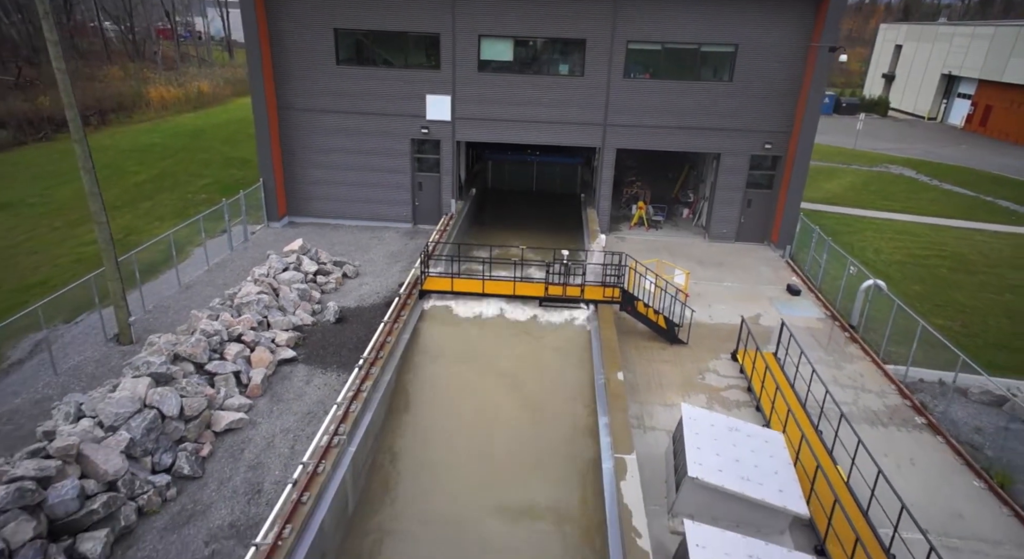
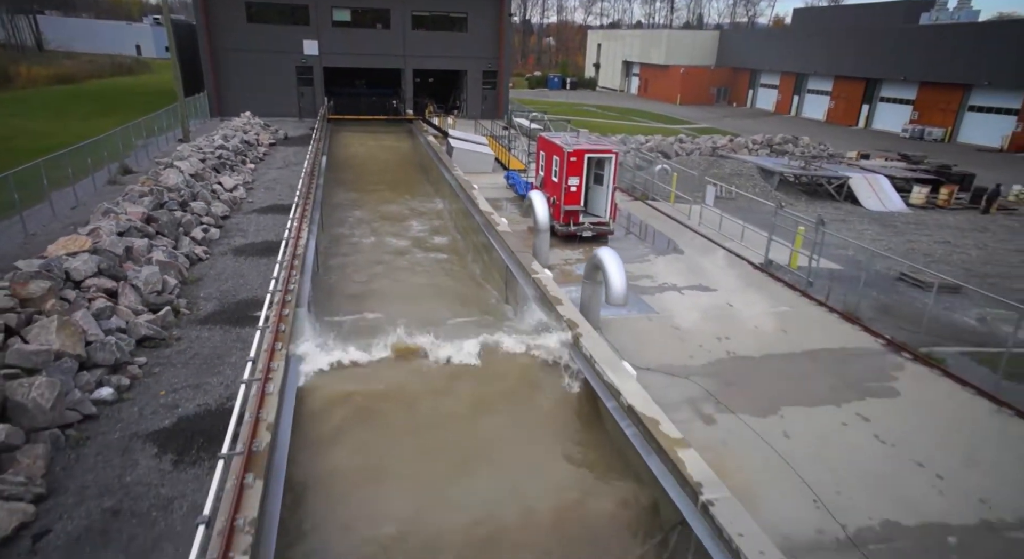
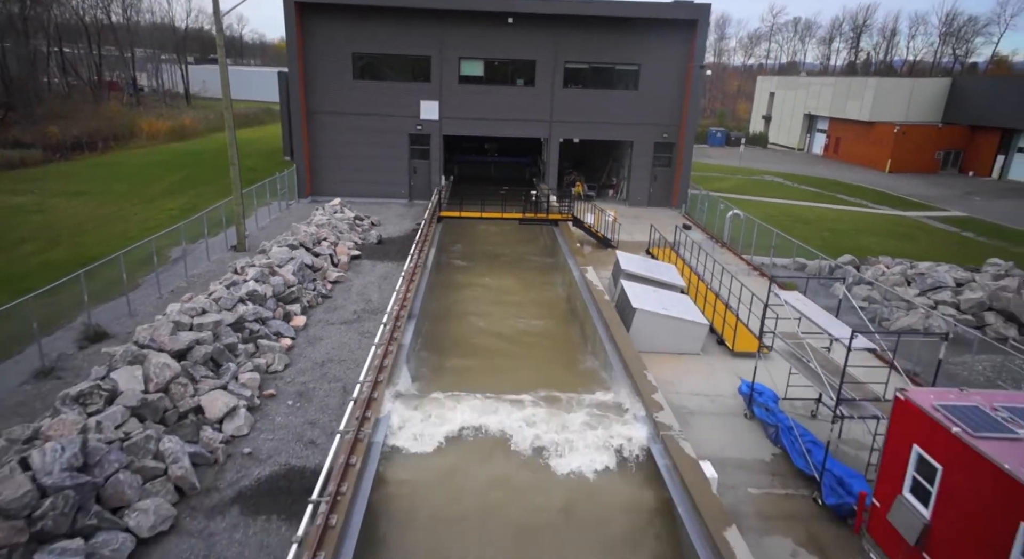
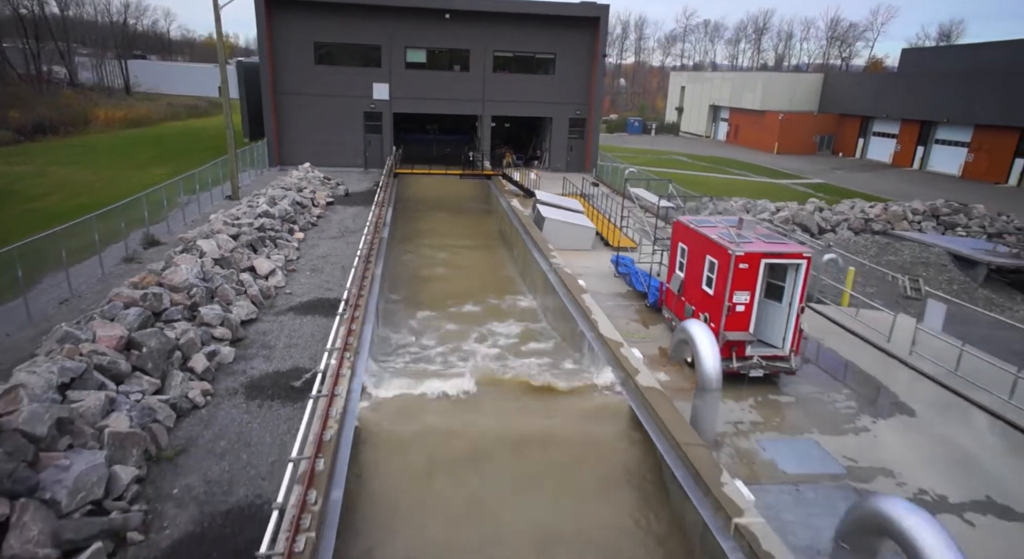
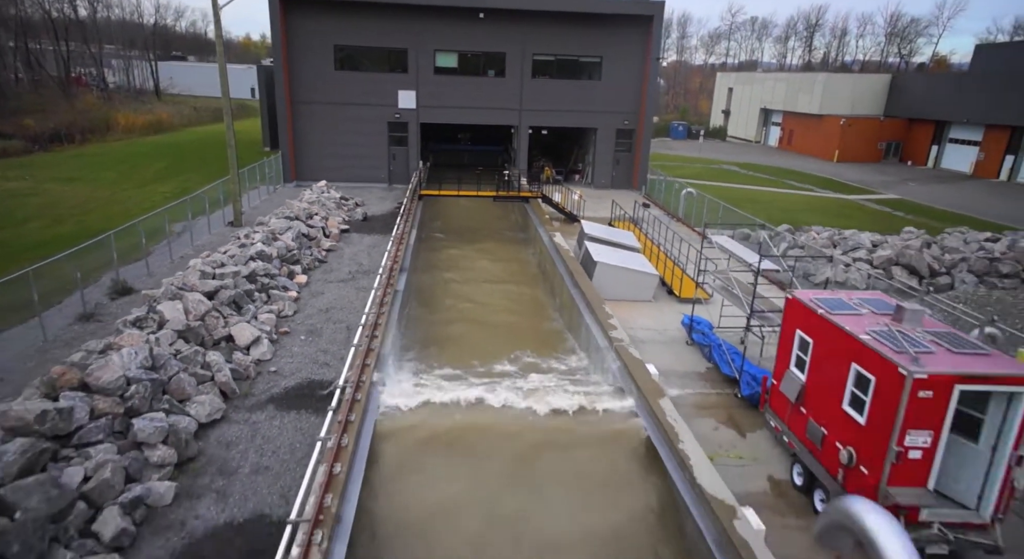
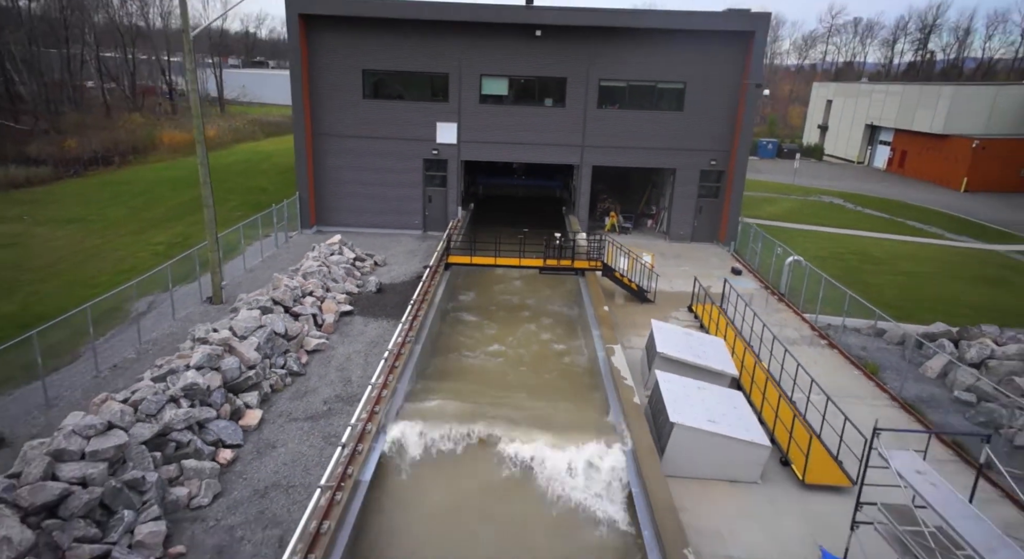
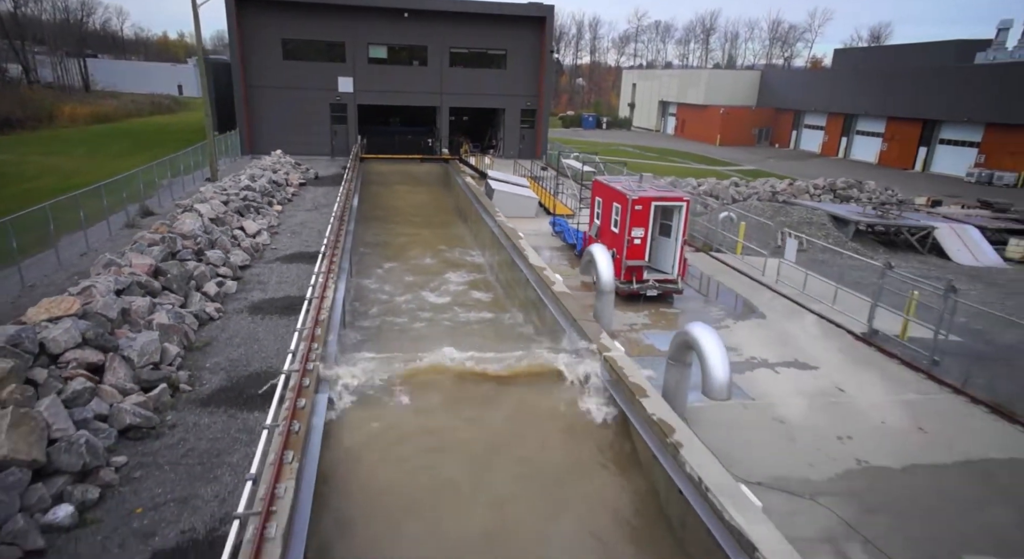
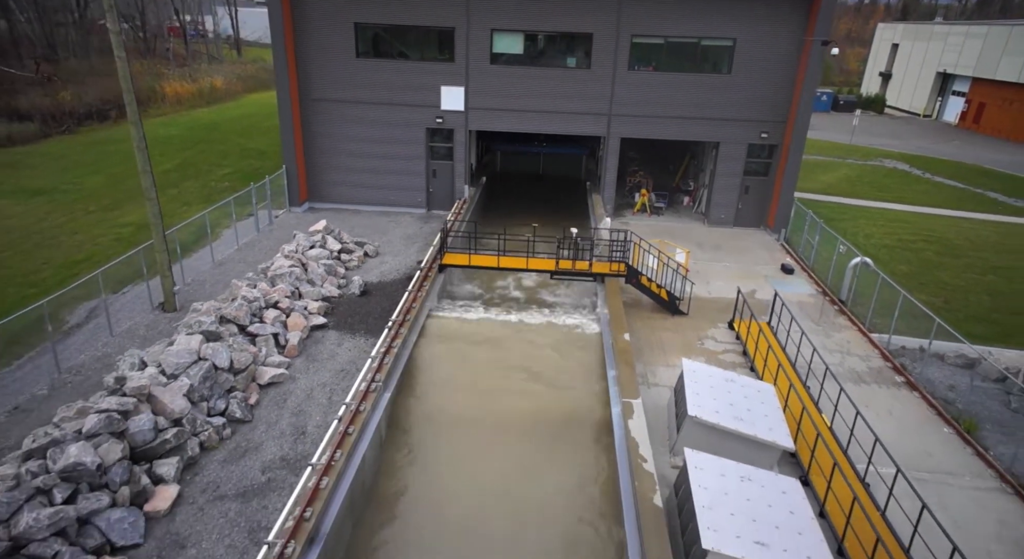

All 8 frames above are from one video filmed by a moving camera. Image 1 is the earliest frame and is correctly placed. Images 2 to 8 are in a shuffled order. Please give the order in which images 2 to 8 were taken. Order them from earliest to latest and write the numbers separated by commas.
8, 6, 3, 5, 4, 7, 2
